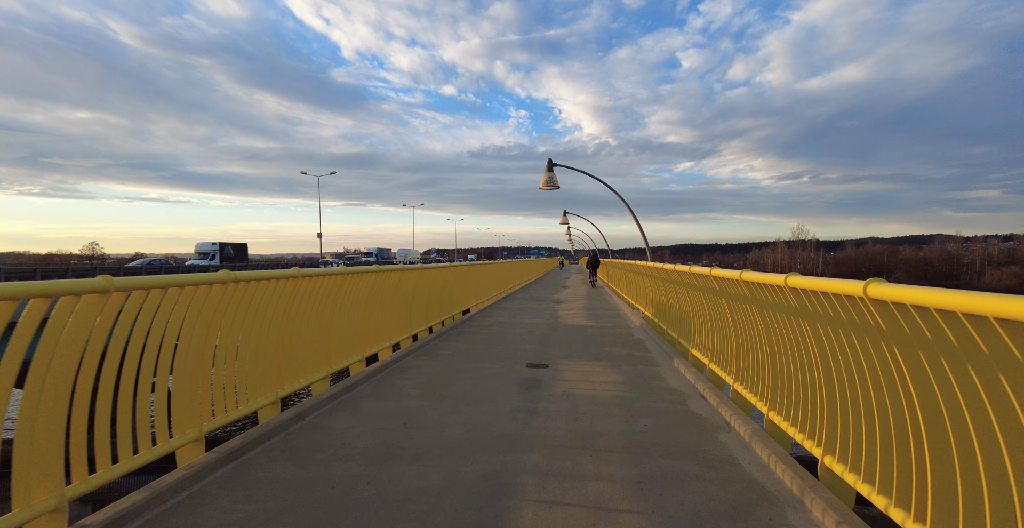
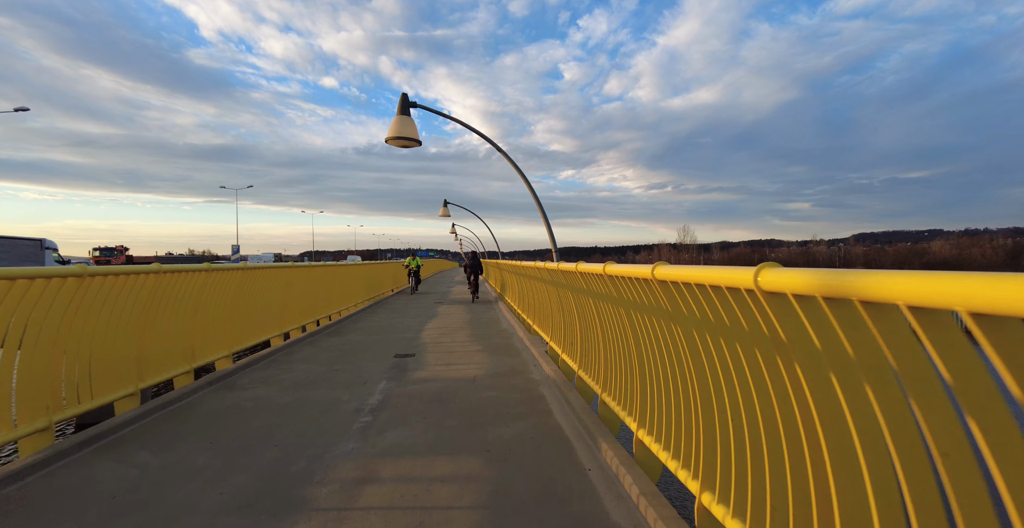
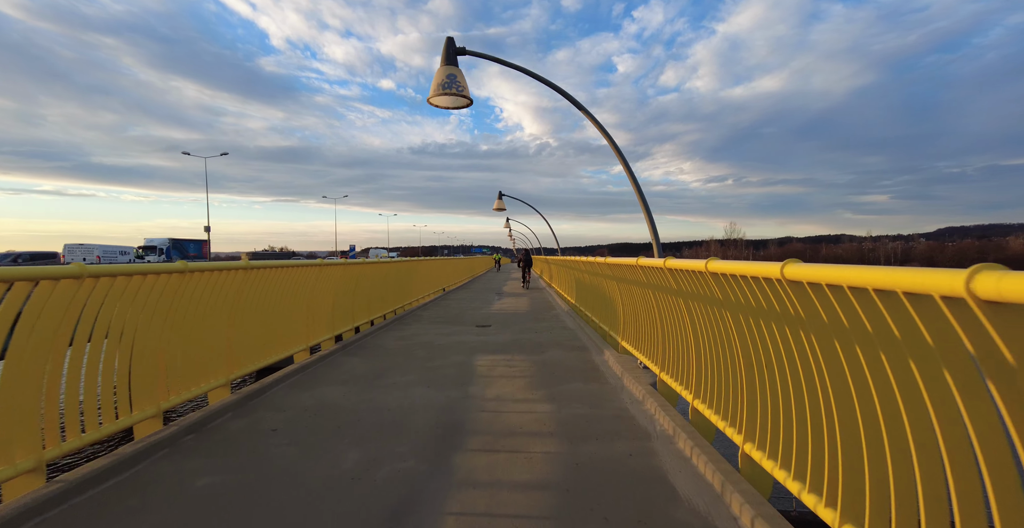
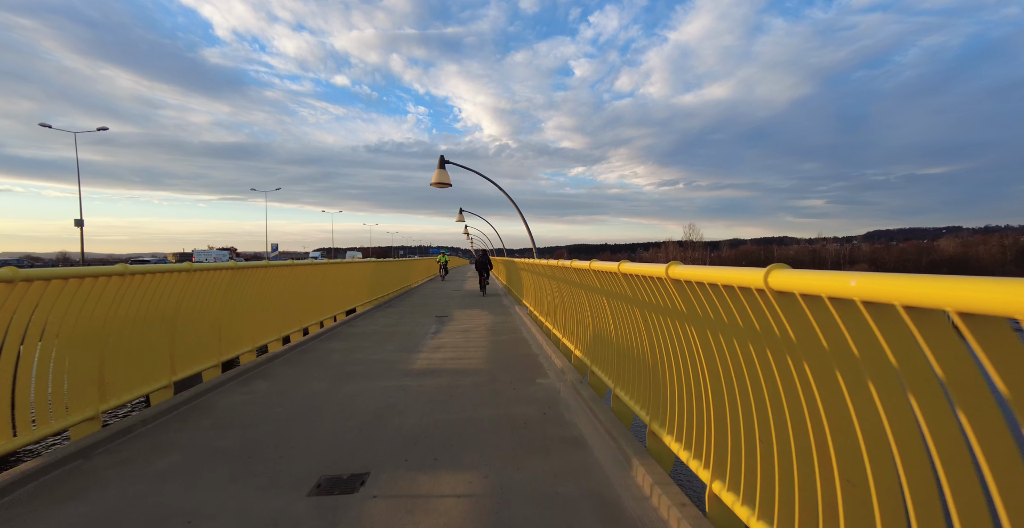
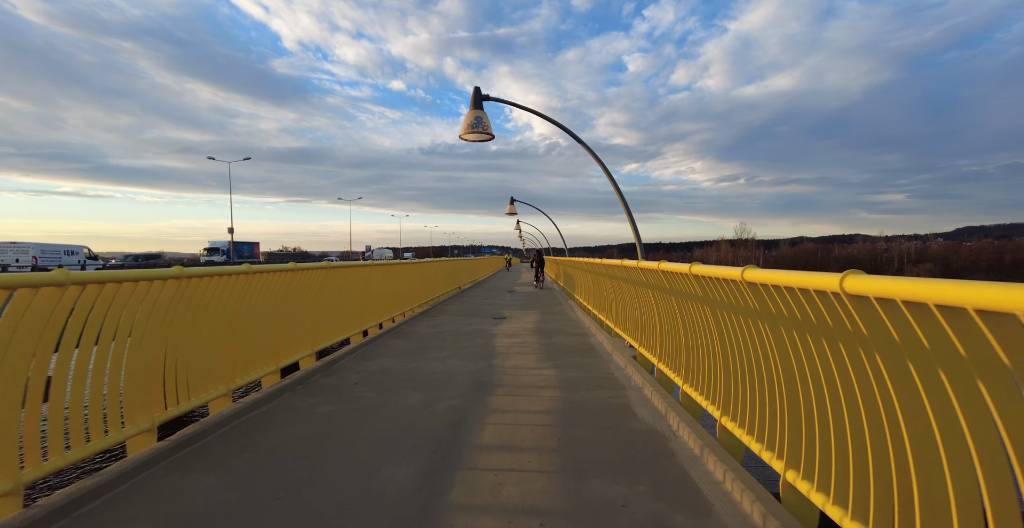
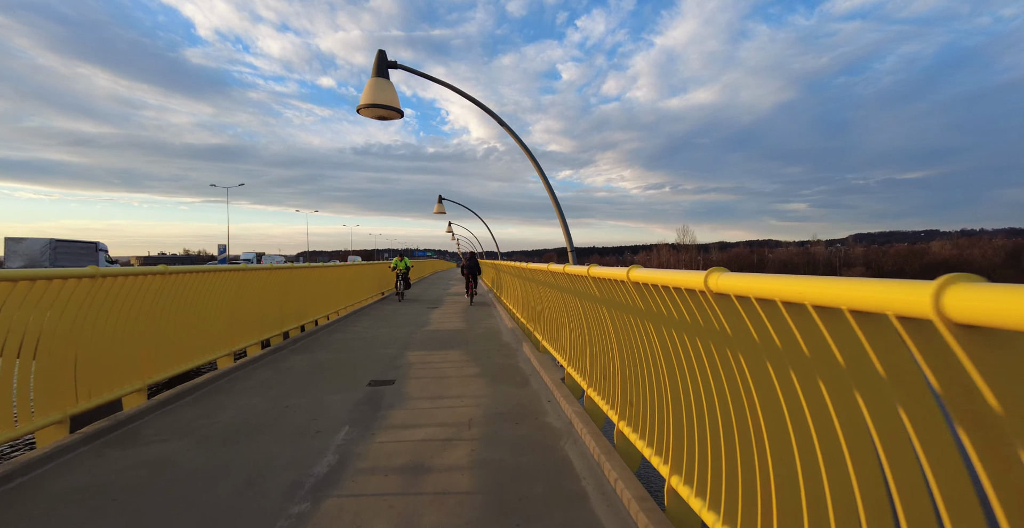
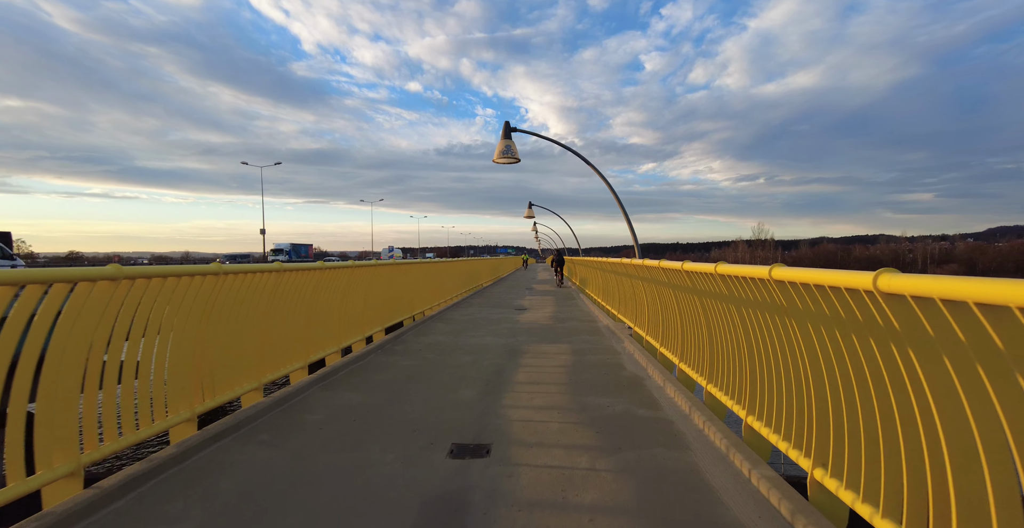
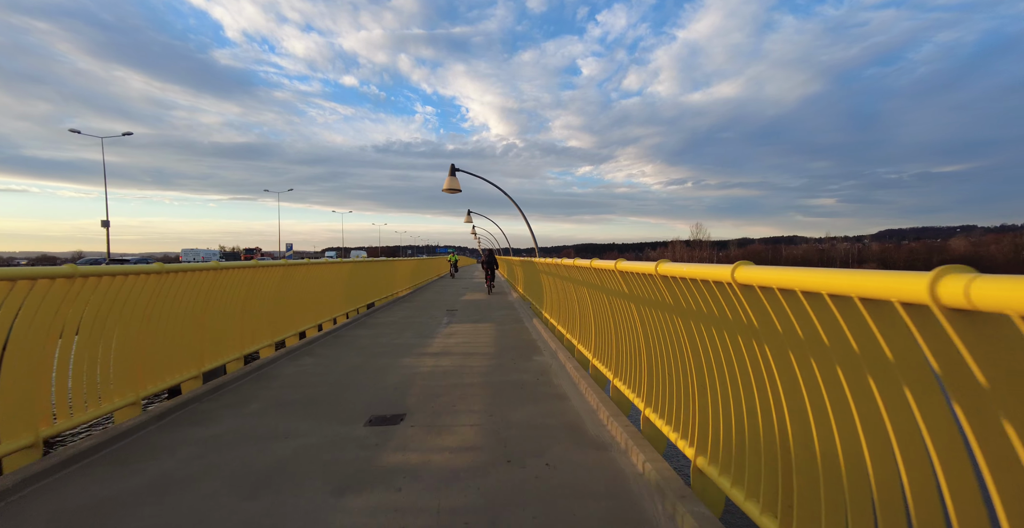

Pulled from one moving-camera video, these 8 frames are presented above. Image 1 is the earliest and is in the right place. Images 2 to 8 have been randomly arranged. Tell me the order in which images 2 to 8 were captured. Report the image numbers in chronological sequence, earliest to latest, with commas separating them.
7, 5, 3, 8, 4, 2, 6
